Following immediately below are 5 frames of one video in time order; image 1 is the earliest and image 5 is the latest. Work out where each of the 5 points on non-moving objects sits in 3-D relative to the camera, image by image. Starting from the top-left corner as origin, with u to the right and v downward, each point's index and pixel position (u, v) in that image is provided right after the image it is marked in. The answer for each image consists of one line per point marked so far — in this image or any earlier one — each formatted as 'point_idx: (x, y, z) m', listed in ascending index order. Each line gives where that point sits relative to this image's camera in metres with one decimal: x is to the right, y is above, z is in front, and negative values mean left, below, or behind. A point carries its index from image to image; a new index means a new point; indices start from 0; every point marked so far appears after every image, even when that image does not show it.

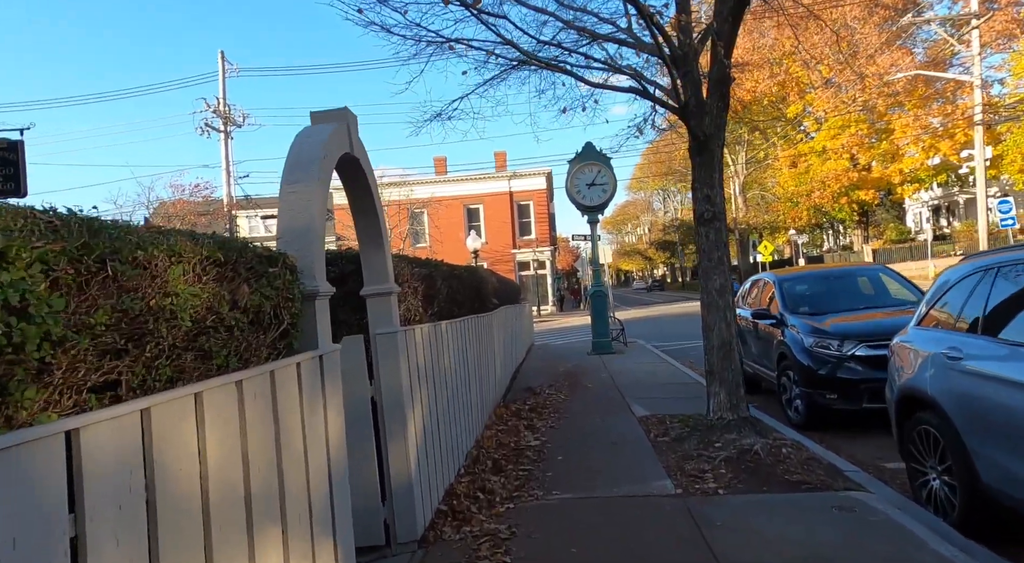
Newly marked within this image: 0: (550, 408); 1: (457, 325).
0: (+0.5, -1.8, +9.2) m
1: (-0.6, -0.4, +6.5) m
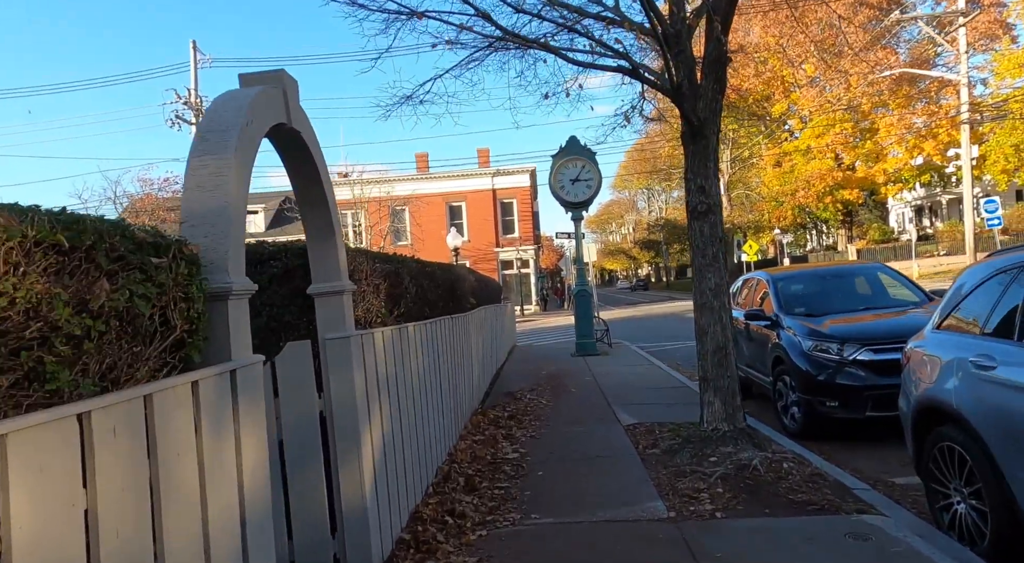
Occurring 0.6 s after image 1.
0: (+0.2, -1.8, +8.6) m
1: (-0.8, -0.4, +5.9) m
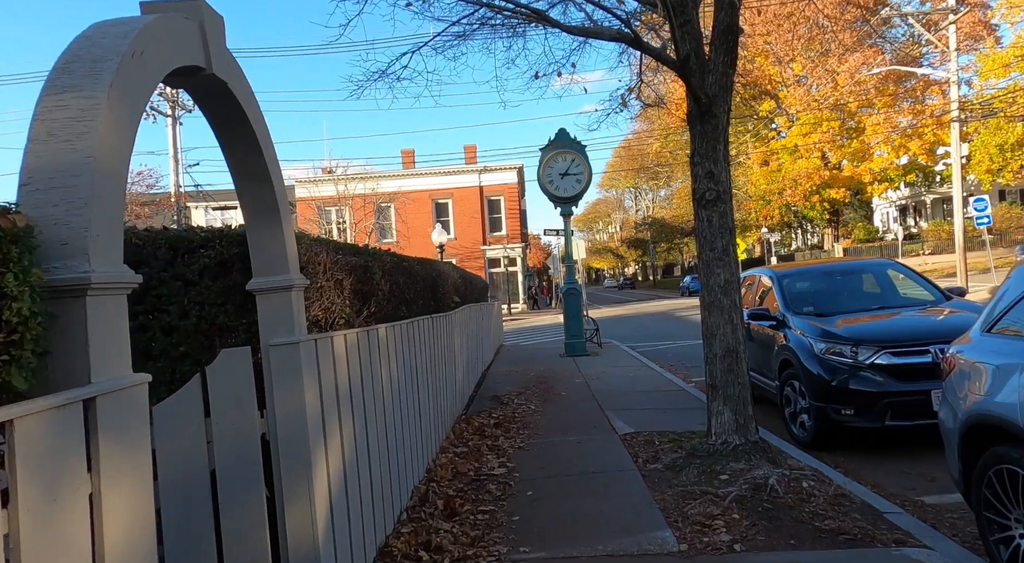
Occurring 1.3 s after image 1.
0: (+0.1, -1.7, +8.0) m
1: (-0.9, -0.4, +5.3) m
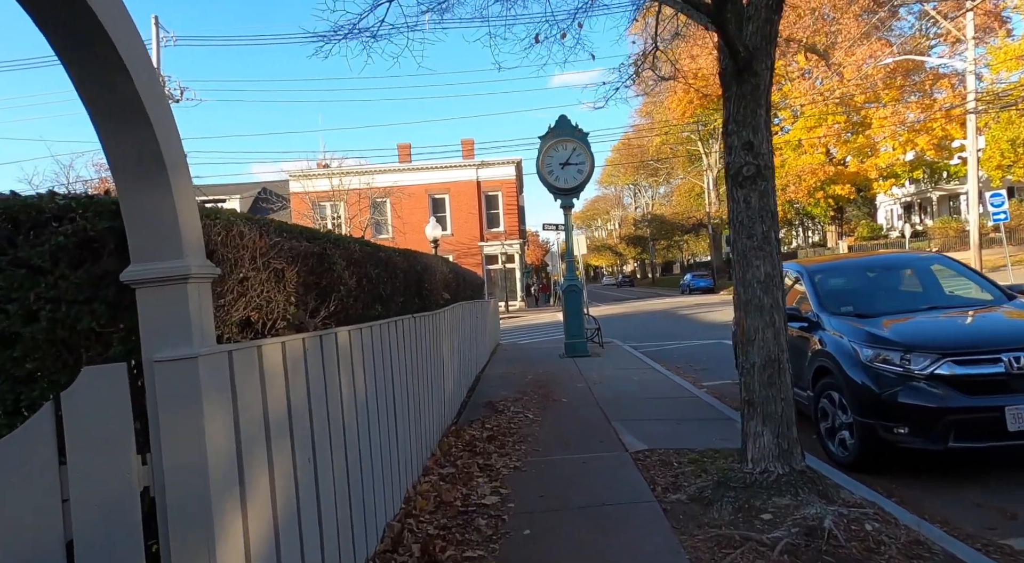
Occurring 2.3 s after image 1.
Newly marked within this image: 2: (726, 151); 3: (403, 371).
0: (0.0, -1.7, +7.1) m
1: (-0.9, -0.3, +4.3) m
2: (+1.4, +0.9, +4.3) m
3: (-0.8, -0.7, +5.2) m
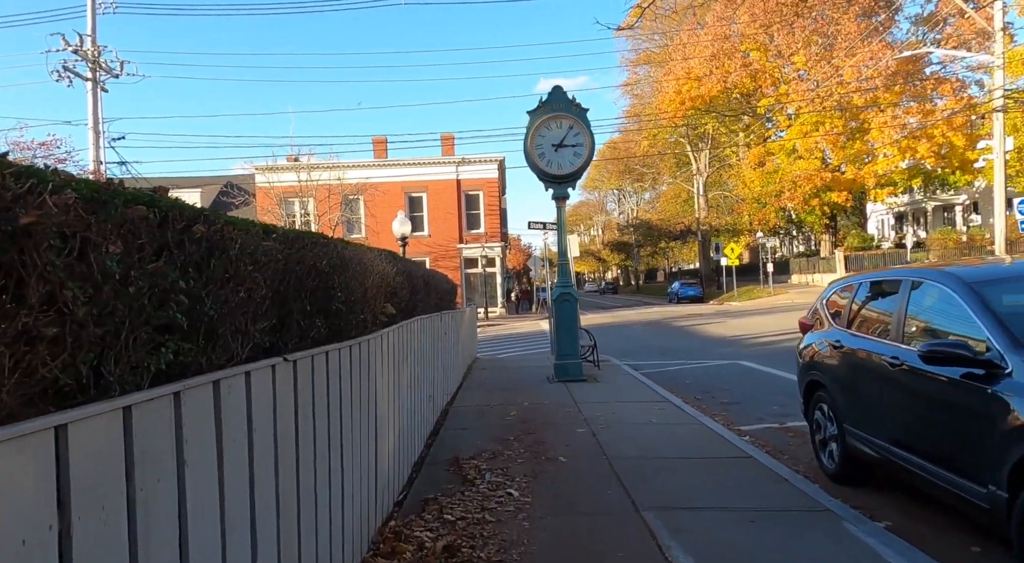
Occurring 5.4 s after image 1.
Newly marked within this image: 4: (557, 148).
0: (-0.2, -1.7, +4.3) m
1: (-1.0, -0.4, +1.5) m
2: (+1.4, +0.8, +1.6) m
3: (-0.9, -0.8, +2.4) m
4: (+0.8, +2.5, +12.1) m
